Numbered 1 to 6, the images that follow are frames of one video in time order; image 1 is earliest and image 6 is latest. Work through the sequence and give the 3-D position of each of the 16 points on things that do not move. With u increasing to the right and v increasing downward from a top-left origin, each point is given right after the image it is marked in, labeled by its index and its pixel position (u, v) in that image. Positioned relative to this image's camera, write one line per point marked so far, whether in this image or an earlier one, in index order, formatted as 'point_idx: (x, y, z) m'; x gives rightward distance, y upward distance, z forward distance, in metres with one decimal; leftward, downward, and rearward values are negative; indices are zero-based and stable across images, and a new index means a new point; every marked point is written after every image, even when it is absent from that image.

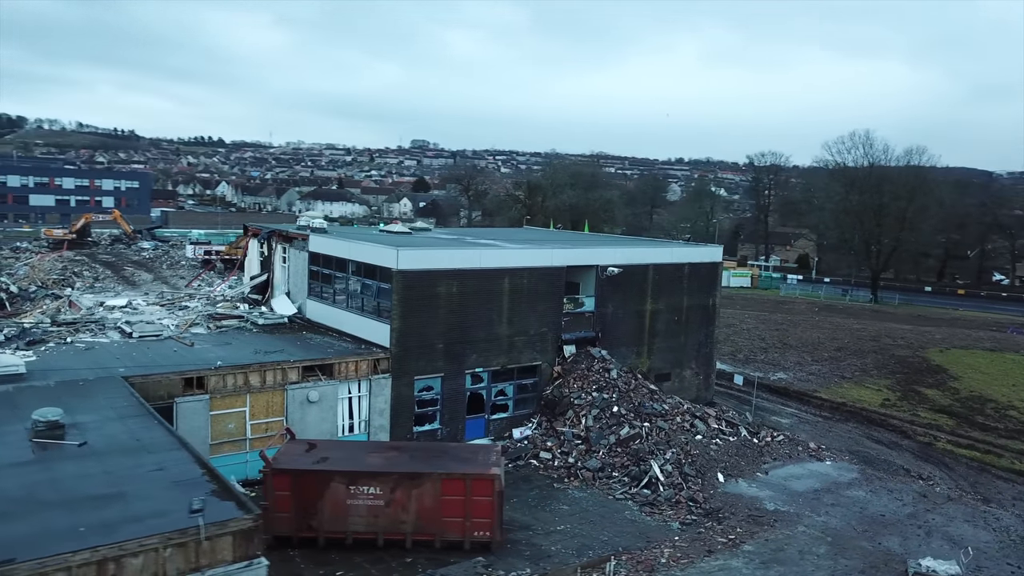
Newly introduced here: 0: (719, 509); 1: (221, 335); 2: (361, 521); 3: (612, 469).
0: (+3.8, -4.1, +14.9) m
1: (-6.5, -1.0, +17.9) m
2: (-2.3, -3.6, +12.5) m
3: (+2.0, -3.7, +16.3) m
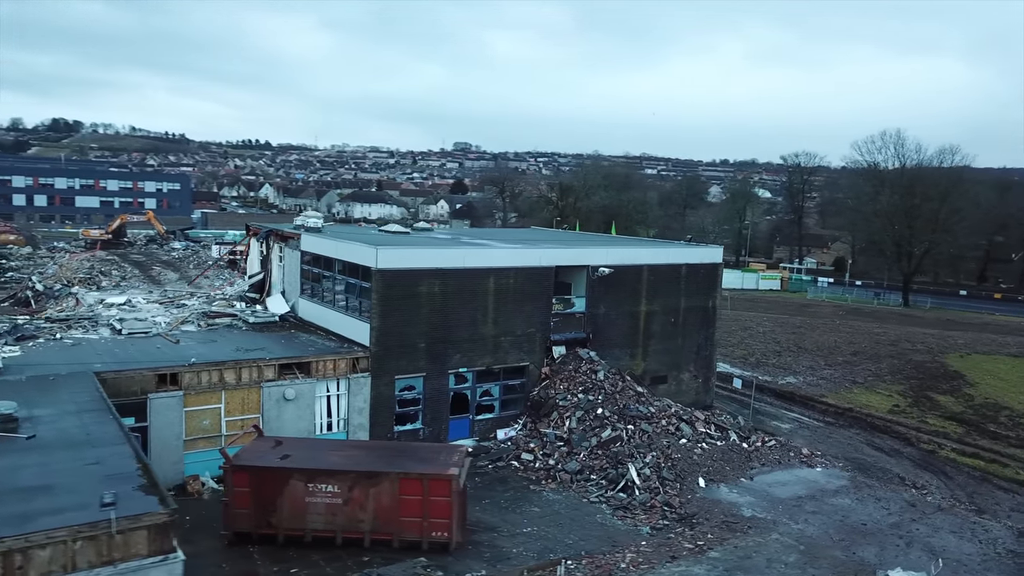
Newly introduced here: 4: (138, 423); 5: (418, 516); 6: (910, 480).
0: (+3.3, -4.1, +14.6) m
1: (-6.9, -1.0, +18.2) m
2: (-3.0, -3.6, +12.5) m
3: (+1.6, -3.7, +16.1) m
4: (-6.6, -2.4, +14.3) m
5: (-1.5, -3.5, +12.5) m
6: (+8.5, -4.1, +17.2) m
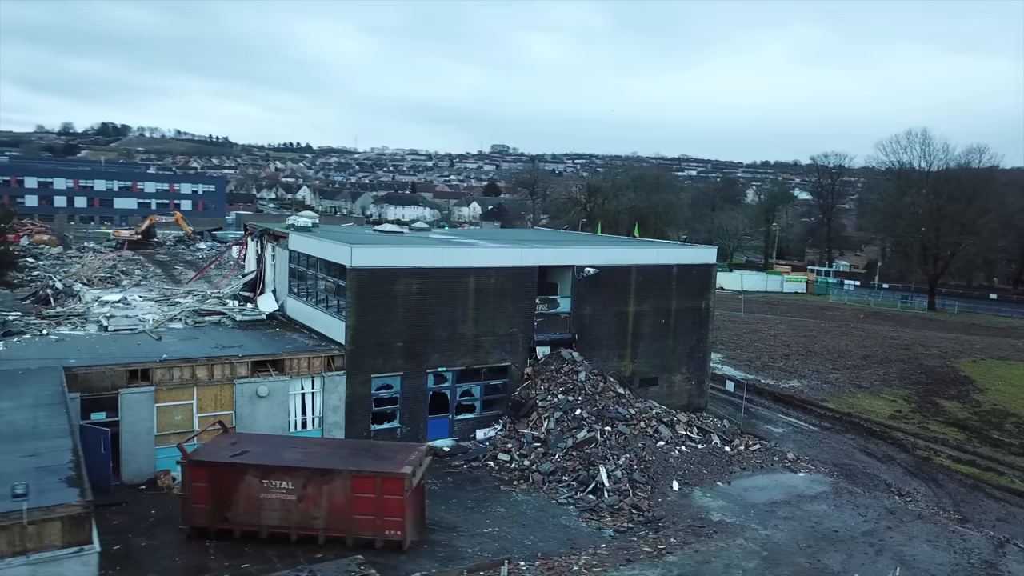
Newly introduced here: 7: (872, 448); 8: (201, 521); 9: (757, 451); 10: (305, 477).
0: (+2.7, -4.1, +14.3) m
1: (-7.3, -1.0, +18.4) m
2: (-3.7, -3.5, +12.6) m
3: (+1.0, -3.7, +15.9) m
4: (-7.3, -2.3, +14.5) m
5: (-2.2, -3.5, +12.5) m
6: (+8.0, -4.1, +16.7) m
7: (+8.7, -3.9, +19.5) m
8: (-4.9, -3.7, +12.7) m
9: (+5.5, -3.6, +18.0) m
10: (-3.2, -2.9, +12.5) m
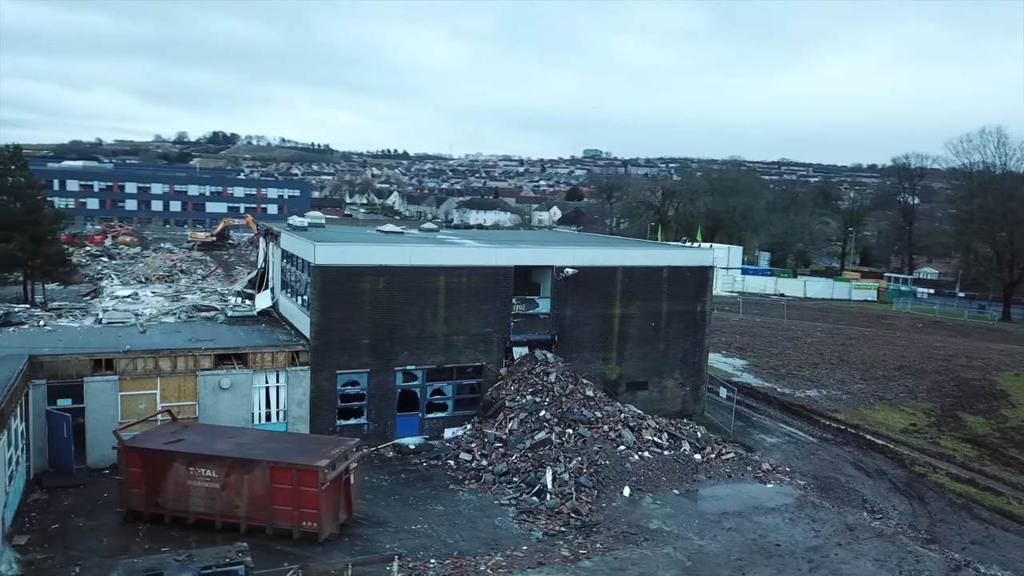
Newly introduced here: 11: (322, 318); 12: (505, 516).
0: (+1.5, -4.1, +14.0) m
1: (-7.9, -0.9, +19.2) m
2: (-5.0, -3.5, +13.0) m
3: (0.0, -3.6, +15.8) m
4: (-8.3, -2.2, +15.4) m
5: (-3.5, -3.4, +12.7) m
6: (+7.0, -4.2, +15.7) m
7: (+8.1, -4.0, +18.5) m
8: (-6.2, -3.6, +13.2) m
9: (+4.7, -3.7, +17.3) m
10: (-4.5, -2.8, +12.8) m
11: (-4.0, -0.6, +17.1) m
12: (-0.1, -4.1, +14.3) m
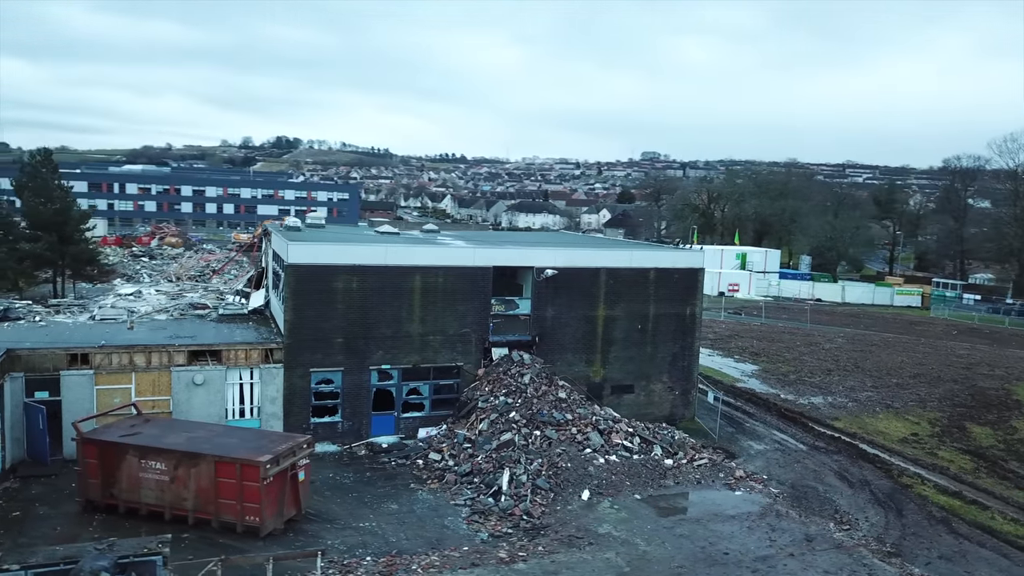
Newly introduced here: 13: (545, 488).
0: (+0.6, -4.1, +13.9) m
1: (-8.4, -0.8, +19.7) m
2: (-6.0, -3.4, +13.3) m
3: (-0.7, -3.6, +15.7) m
4: (-9.1, -2.2, +15.9) m
5: (-4.5, -3.4, +12.9) m
6: (+6.3, -4.3, +15.2) m
7: (+7.5, -4.1, +17.9) m
8: (-7.1, -3.5, +13.6) m
9: (+4.0, -3.7, +16.9) m
10: (-5.5, -2.8, +13.1) m
11: (-4.6, -0.6, +17.3) m
12: (-1.0, -4.0, +14.3) m
13: (+0.6, -3.7, +14.9) m
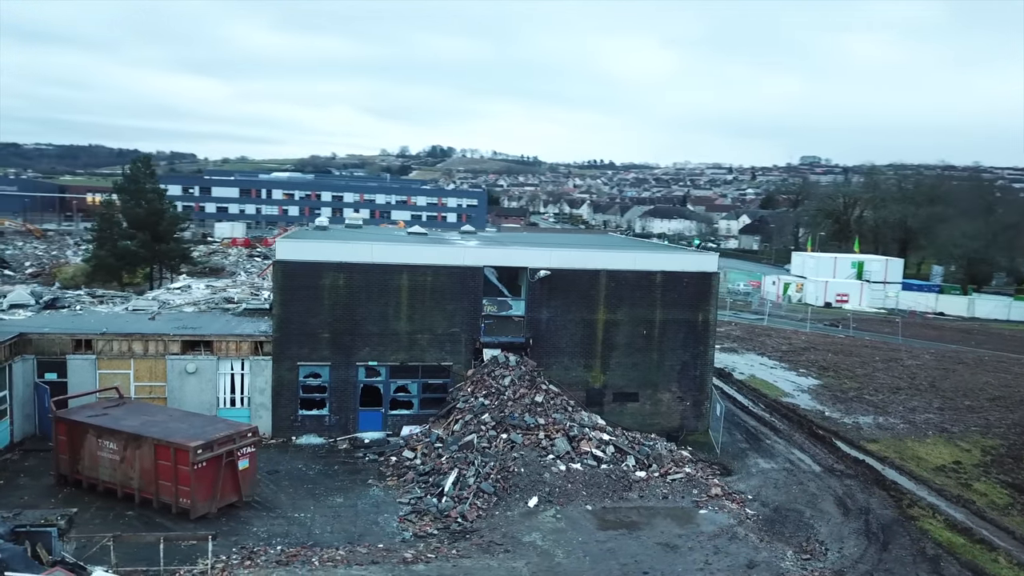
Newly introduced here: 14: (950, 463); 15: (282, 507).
0: (-0.6, -4.1, +13.5) m
1: (-8.3, -0.7, +20.9) m
2: (-7.2, -3.2, +14.2) m
3: (-1.6, -3.6, +15.6) m
4: (-9.7, -2.0, +17.3) m
5: (-5.8, -3.2, +13.5) m
6: (+5.2, -4.4, +13.8) m
7: (+6.9, -4.2, +16.2) m
8: (-8.2, -3.3, +14.7) m
9: (+3.3, -3.8, +15.9) m
10: (-6.7, -2.6, +13.9) m
11: (-5.1, -0.5, +17.9) m
12: (-2.1, -4.0, +14.2) m
13: (-0.4, -3.7, +14.6) m
14: (+10.1, -4.0, +18.5) m
15: (-4.0, -3.9, +14.3) m
